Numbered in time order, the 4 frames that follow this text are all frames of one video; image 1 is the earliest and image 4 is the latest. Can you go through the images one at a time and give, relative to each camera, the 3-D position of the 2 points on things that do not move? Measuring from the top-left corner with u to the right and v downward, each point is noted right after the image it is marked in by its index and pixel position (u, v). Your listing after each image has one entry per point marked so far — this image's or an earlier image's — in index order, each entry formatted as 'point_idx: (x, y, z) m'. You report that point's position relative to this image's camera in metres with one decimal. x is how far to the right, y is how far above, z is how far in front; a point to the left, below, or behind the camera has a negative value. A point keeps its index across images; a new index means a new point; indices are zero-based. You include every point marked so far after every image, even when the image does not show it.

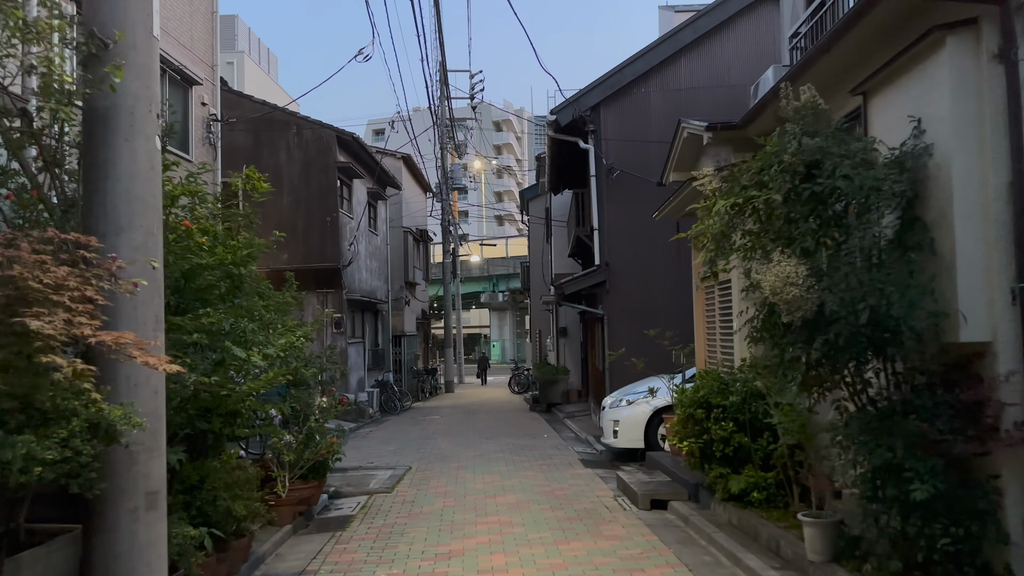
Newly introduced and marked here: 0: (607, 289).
0: (+1.4, 0.0, +13.1) m
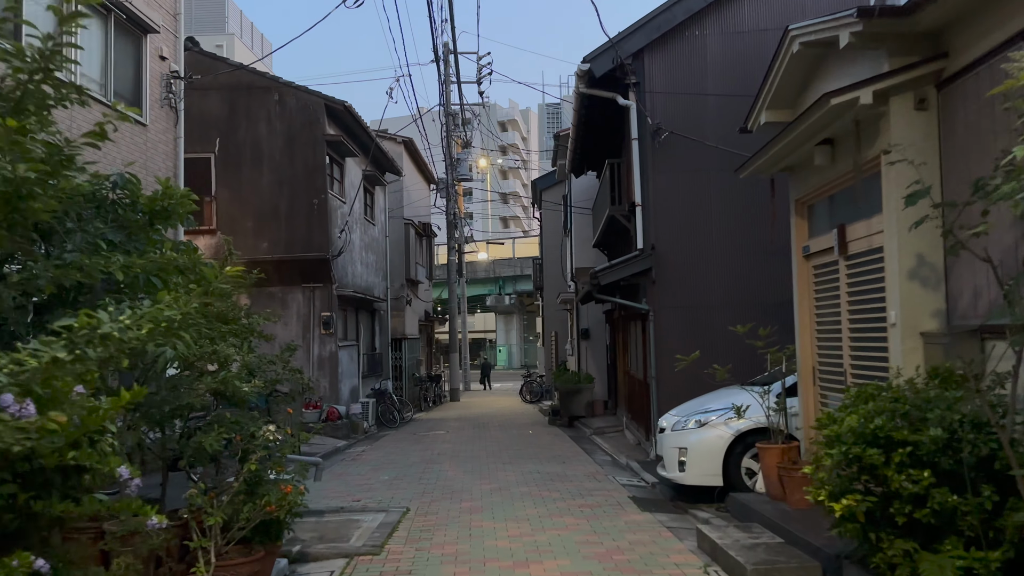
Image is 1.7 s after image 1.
0: (+1.7, +0.1, +10.6) m
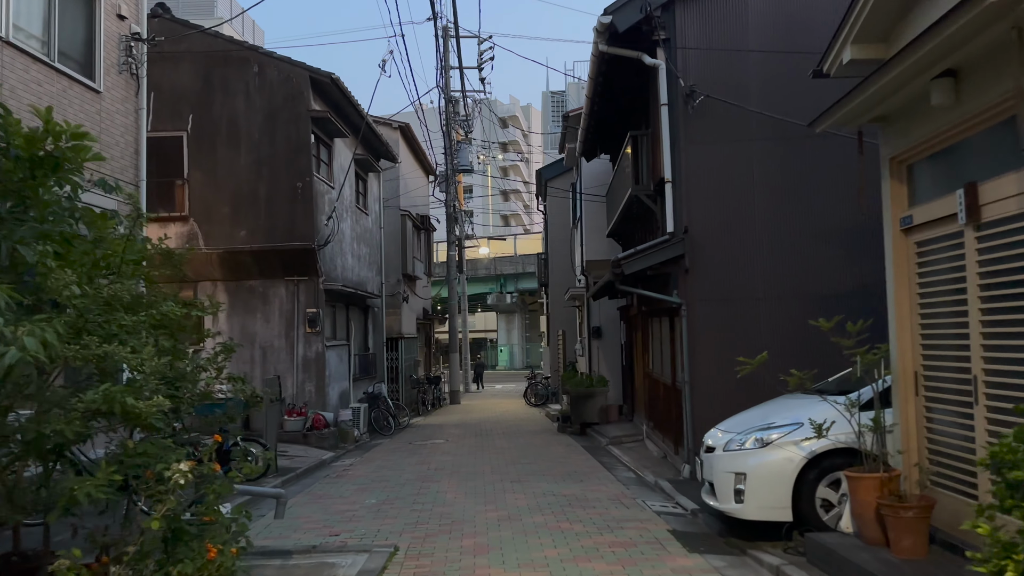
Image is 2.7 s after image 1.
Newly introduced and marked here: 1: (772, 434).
0: (+1.8, +0.2, +9.0) m
1: (+1.8, -1.0, +6.1) m
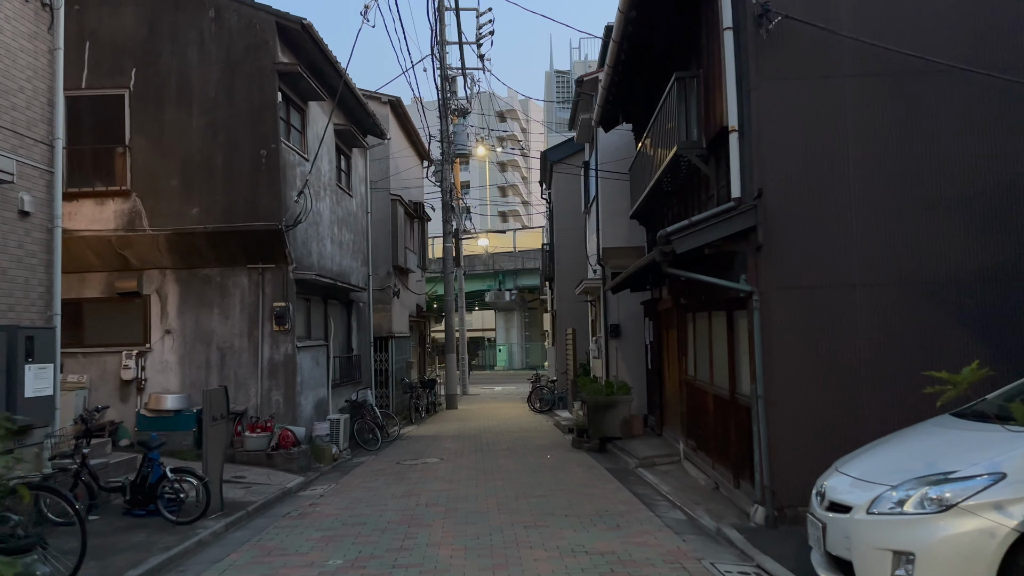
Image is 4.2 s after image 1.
0: (+1.9, +0.3, +6.8) m
1: (+1.9, -0.9, +3.8) m
